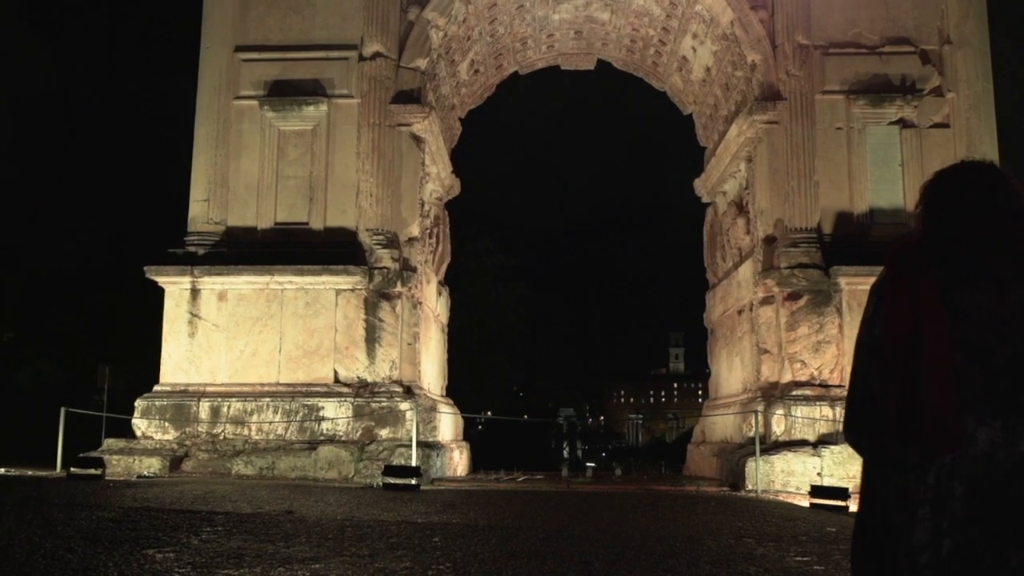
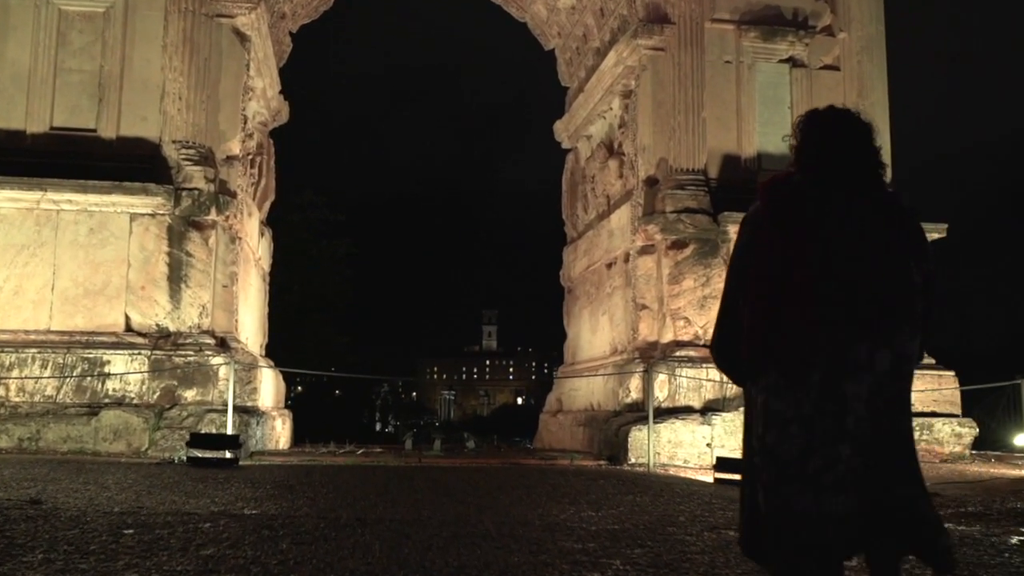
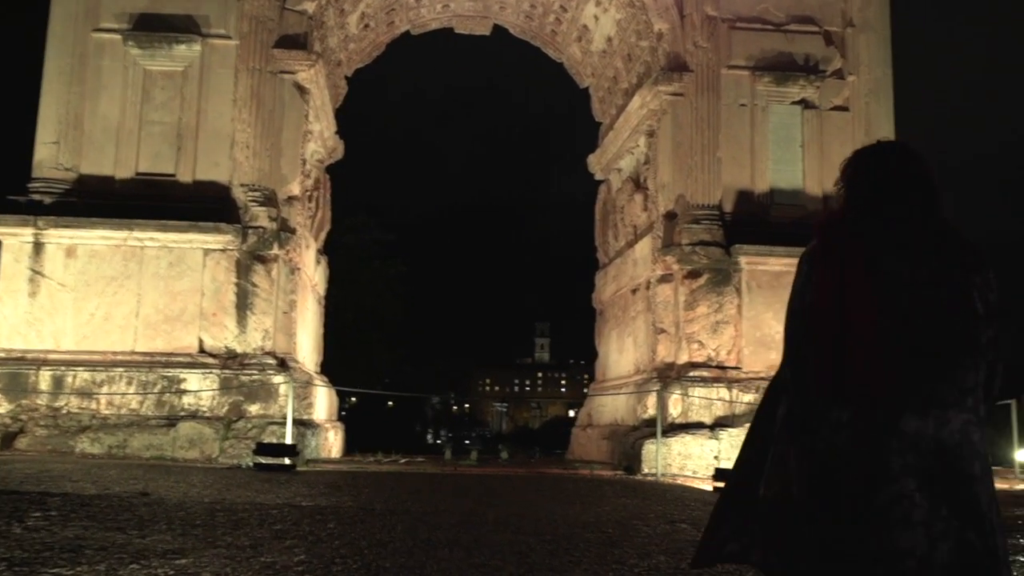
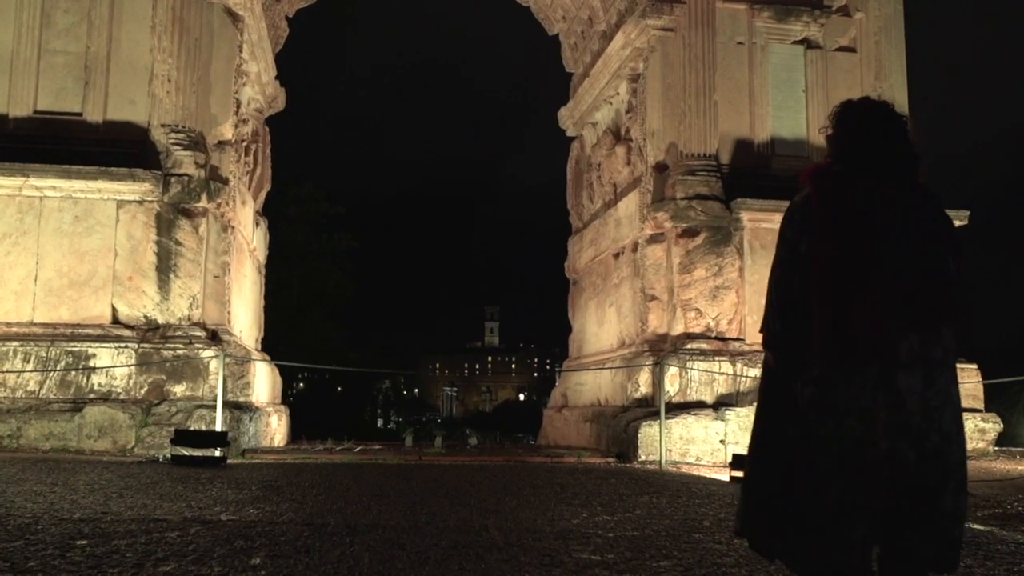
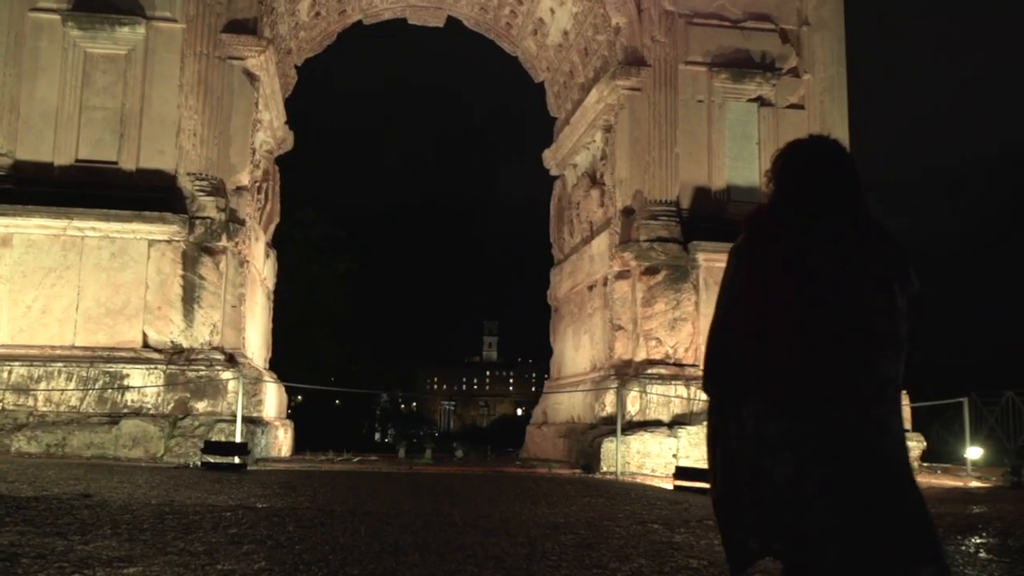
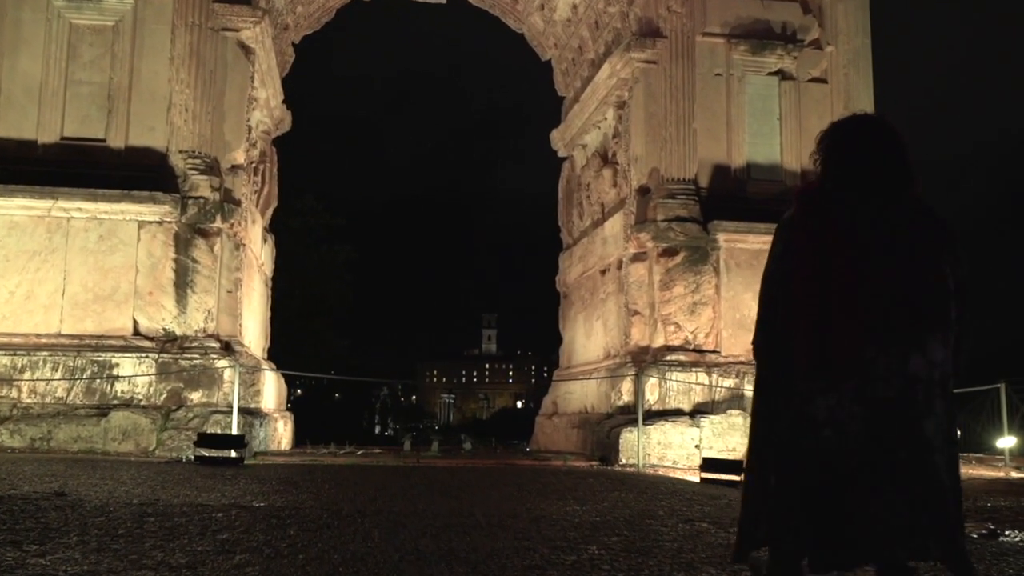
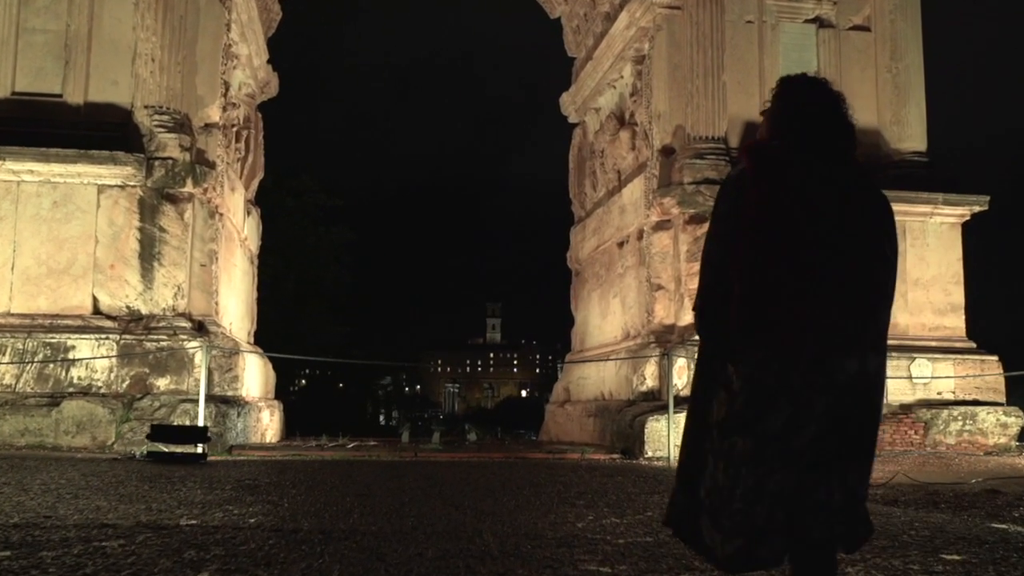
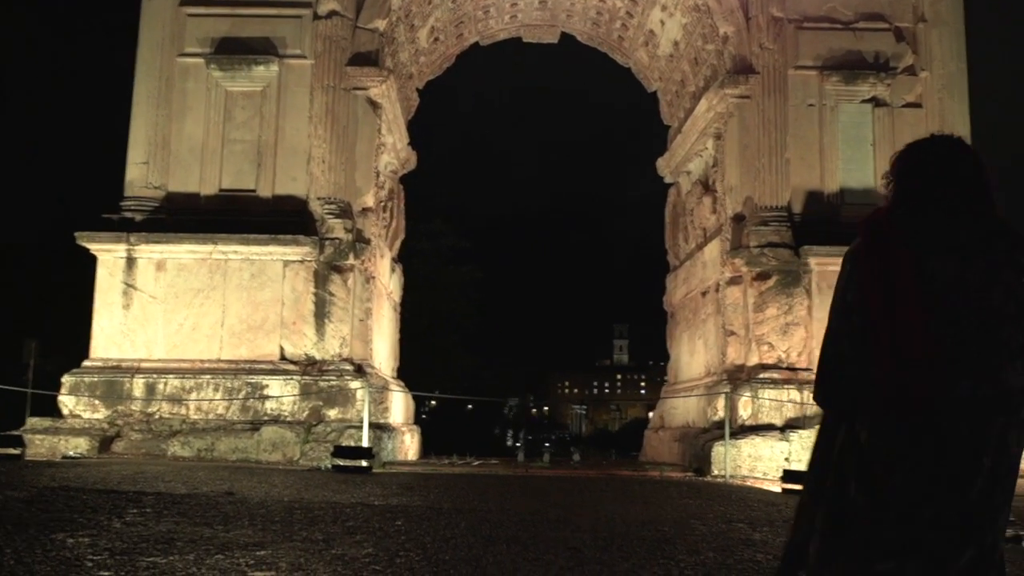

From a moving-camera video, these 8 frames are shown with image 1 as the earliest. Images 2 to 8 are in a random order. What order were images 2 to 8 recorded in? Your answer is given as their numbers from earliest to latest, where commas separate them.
8, 3, 5, 6, 2, 4, 7
